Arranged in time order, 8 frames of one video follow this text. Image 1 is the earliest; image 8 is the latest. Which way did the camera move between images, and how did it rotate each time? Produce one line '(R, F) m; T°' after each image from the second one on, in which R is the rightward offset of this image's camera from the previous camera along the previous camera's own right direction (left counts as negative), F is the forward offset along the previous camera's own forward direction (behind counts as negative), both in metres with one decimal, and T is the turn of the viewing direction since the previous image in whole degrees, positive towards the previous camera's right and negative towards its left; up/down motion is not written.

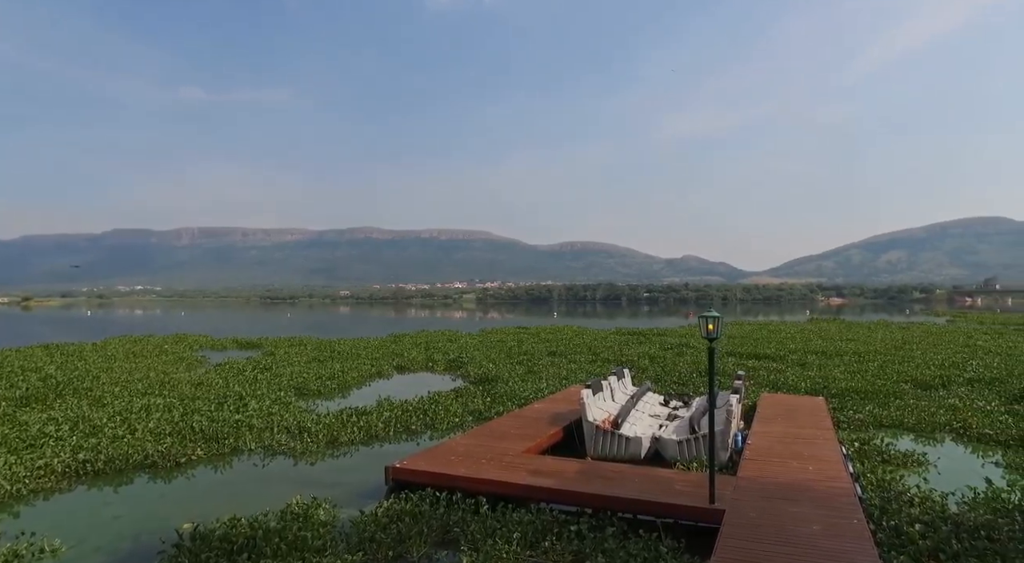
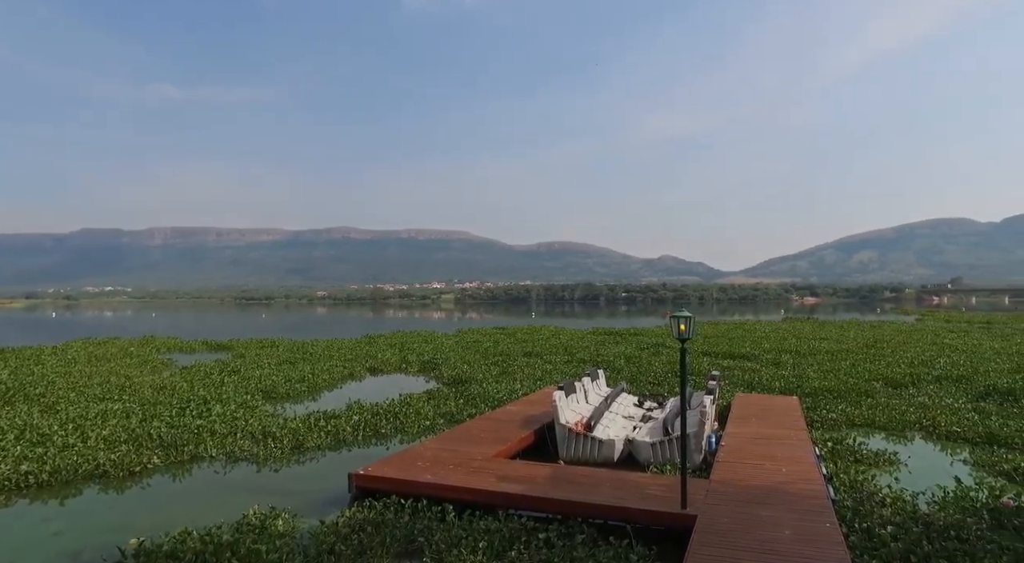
(+0.1, +0.2) m; +2°
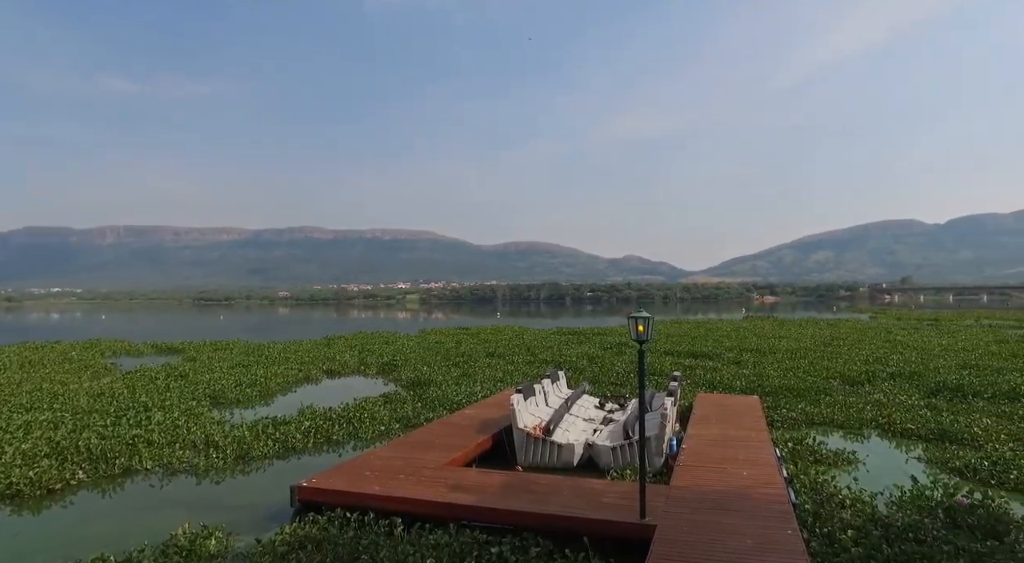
(+0.2, +0.4) m; +3°
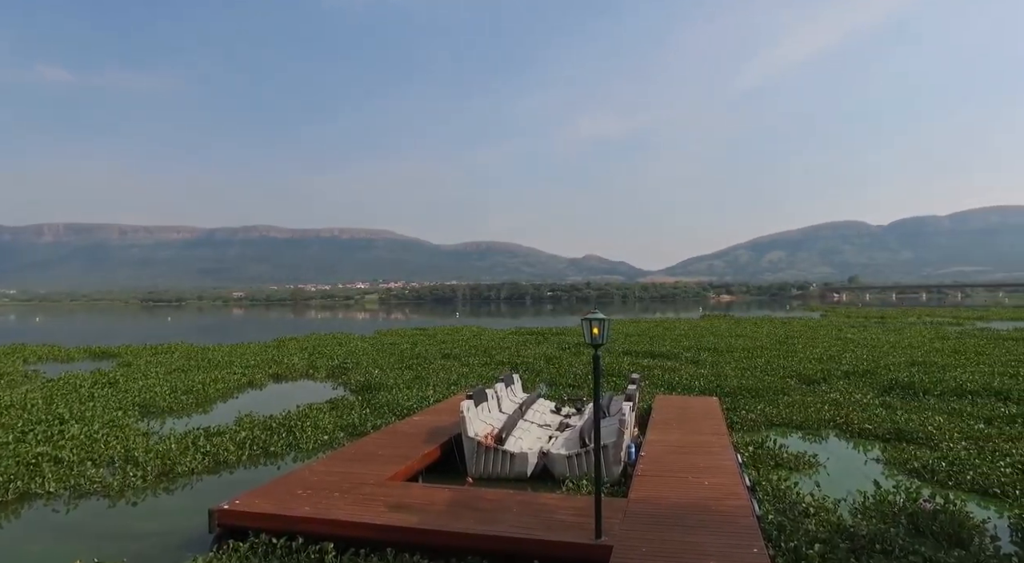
(+0.2, +0.6) m; +4°
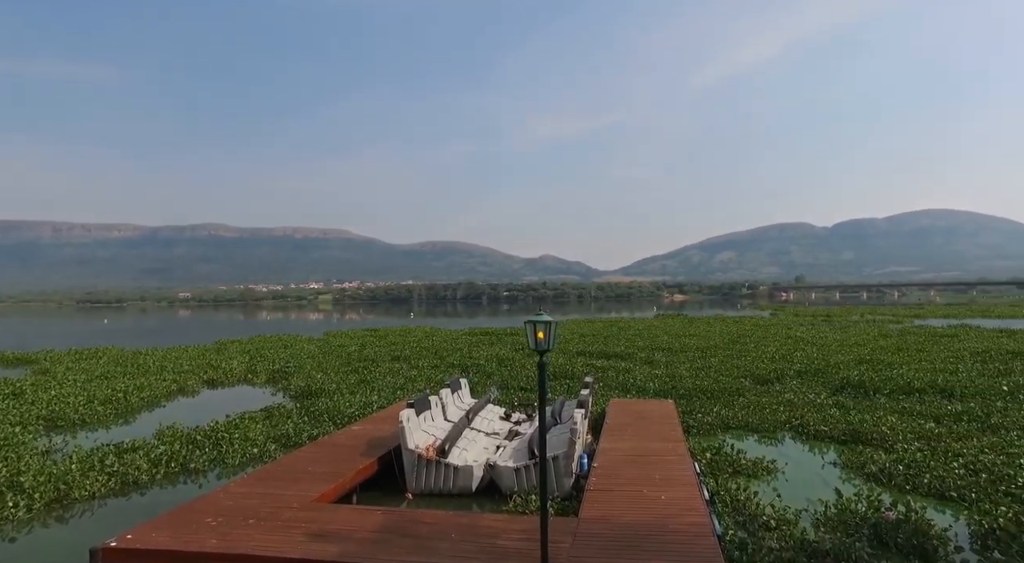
(+0.2, +0.7) m; +4°
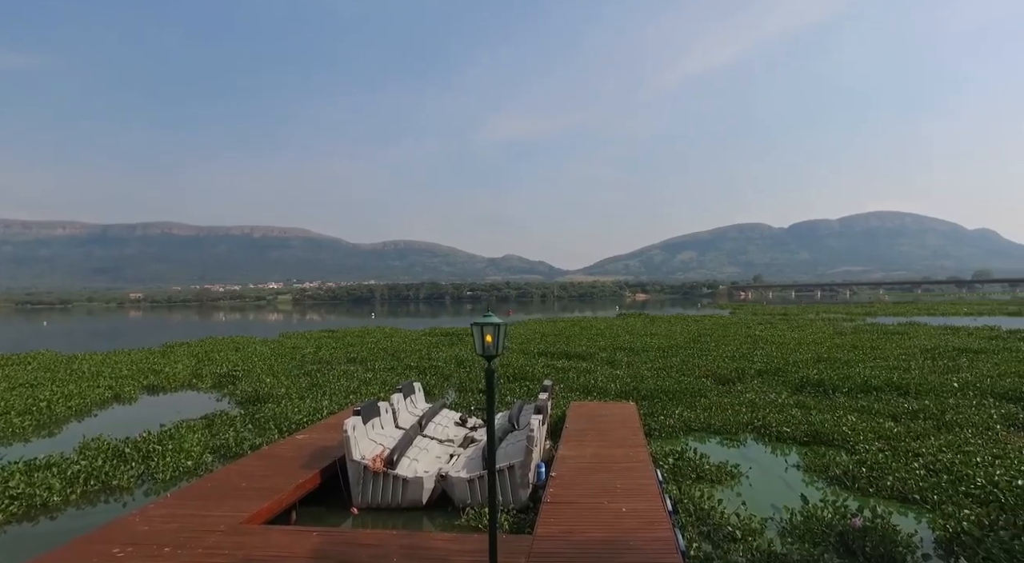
(+0.1, +0.5) m; +3°
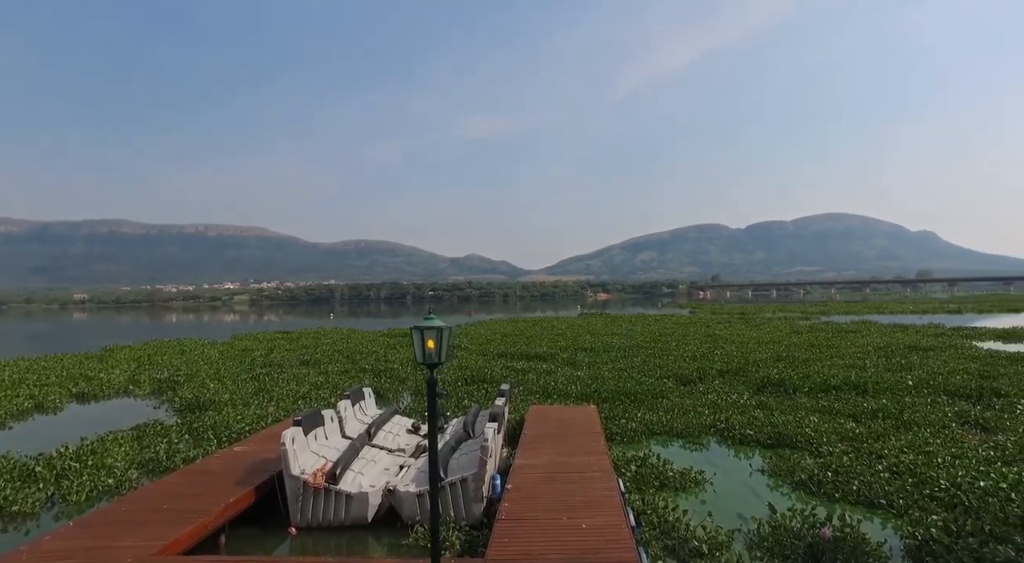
(+0.1, +0.5) m; +4°
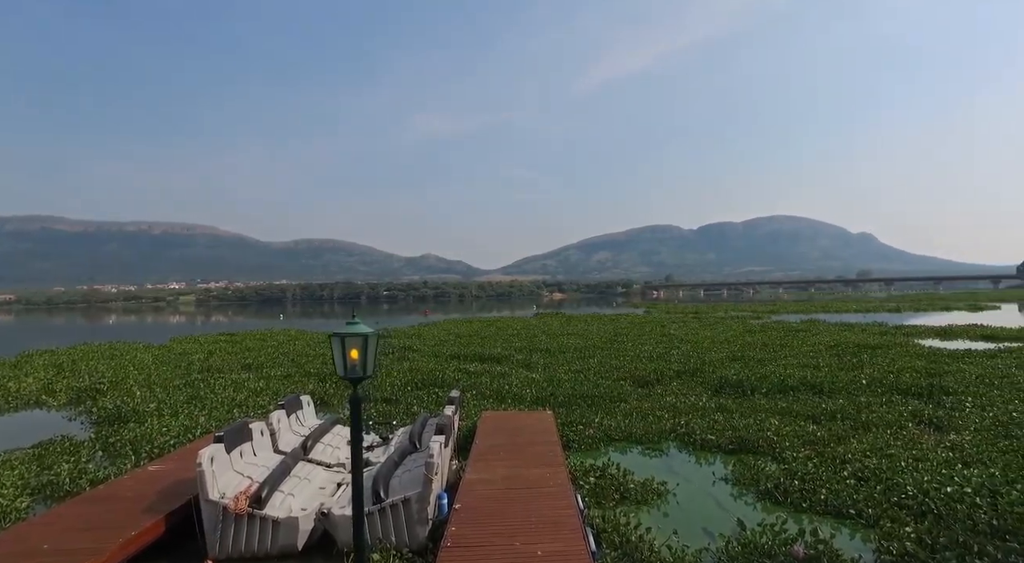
(+0.1, +0.7) m; +4°
